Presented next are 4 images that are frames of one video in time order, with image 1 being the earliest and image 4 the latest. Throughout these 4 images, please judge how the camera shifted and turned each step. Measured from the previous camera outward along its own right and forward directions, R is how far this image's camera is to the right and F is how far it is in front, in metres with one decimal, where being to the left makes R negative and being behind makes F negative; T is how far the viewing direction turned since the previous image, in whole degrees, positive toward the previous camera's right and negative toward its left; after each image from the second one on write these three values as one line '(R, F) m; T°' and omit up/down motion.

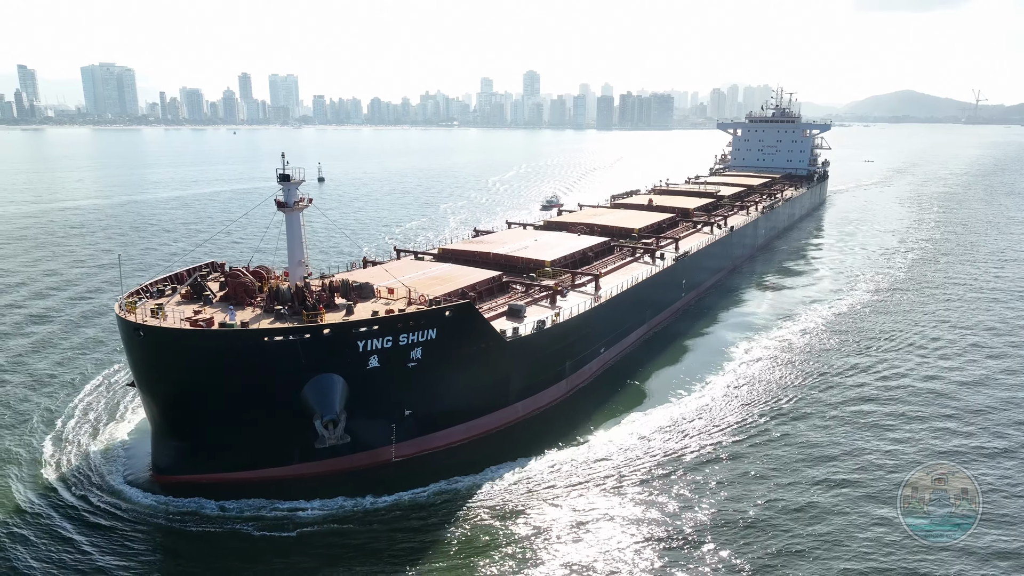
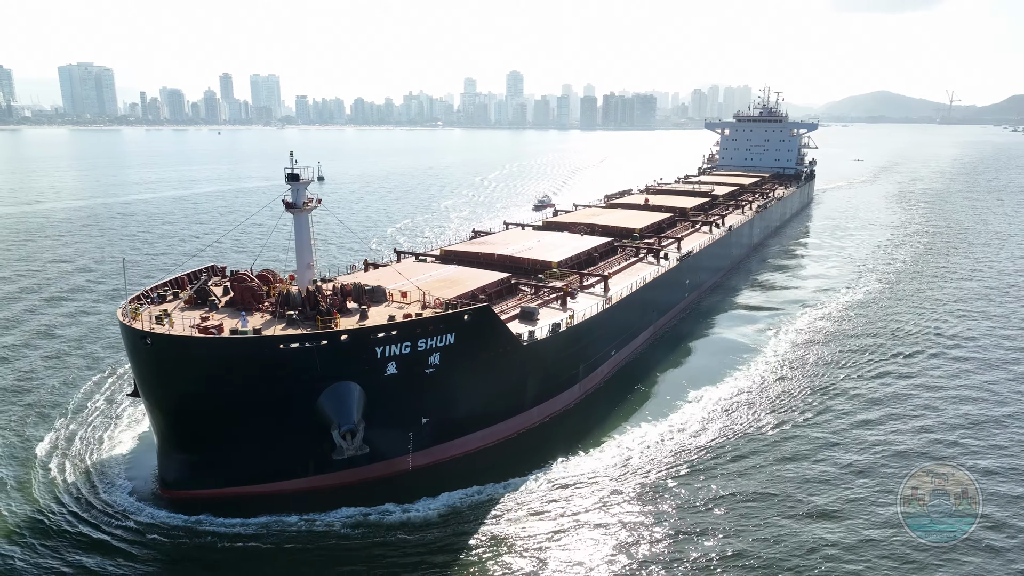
(-0.9, +0.5) m; +1°
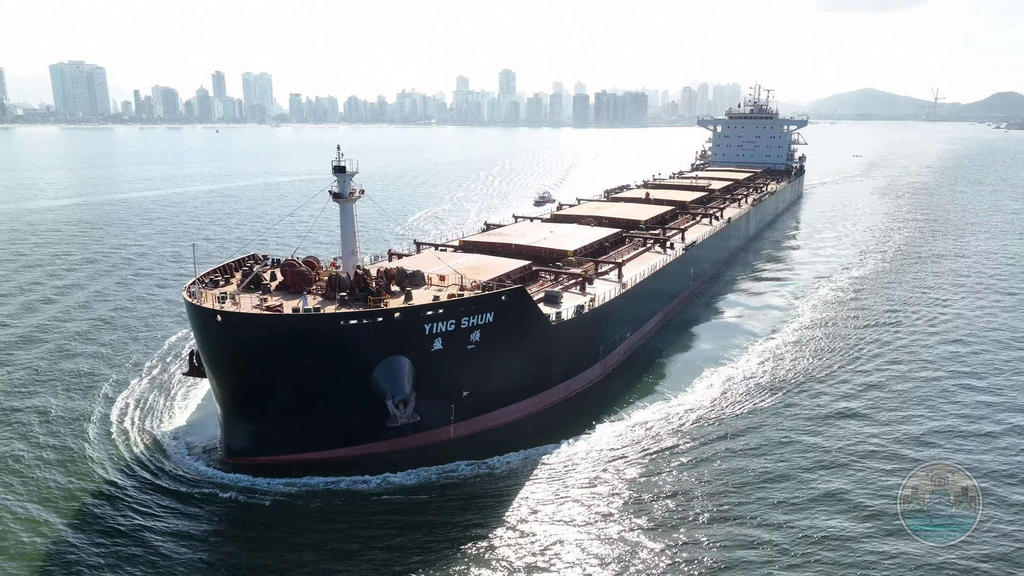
(-1.1, -1.3) m; +1°
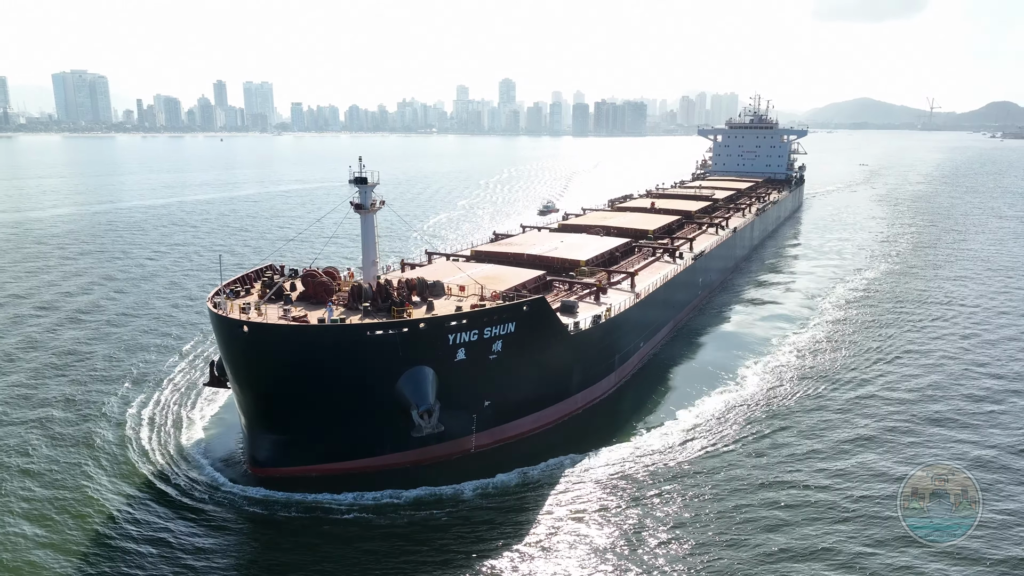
(-0.6, -0.1) m; 0°
